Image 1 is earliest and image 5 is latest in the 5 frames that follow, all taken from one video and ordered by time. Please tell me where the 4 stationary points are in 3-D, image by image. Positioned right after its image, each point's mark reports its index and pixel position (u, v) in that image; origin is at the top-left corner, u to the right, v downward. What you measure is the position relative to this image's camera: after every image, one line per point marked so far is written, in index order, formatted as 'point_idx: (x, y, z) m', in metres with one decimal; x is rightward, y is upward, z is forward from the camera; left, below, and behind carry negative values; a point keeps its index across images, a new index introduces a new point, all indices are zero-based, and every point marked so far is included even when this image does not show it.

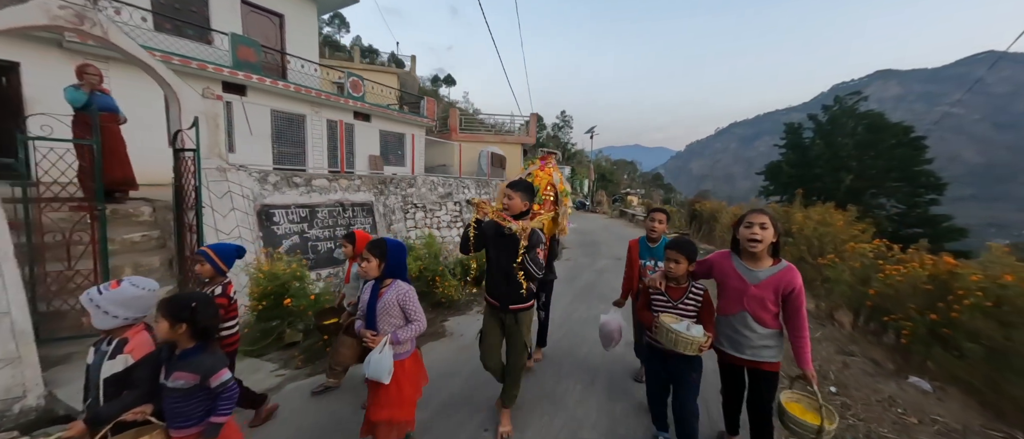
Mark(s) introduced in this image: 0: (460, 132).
0: (-2.4, +4.4, +18.0) m
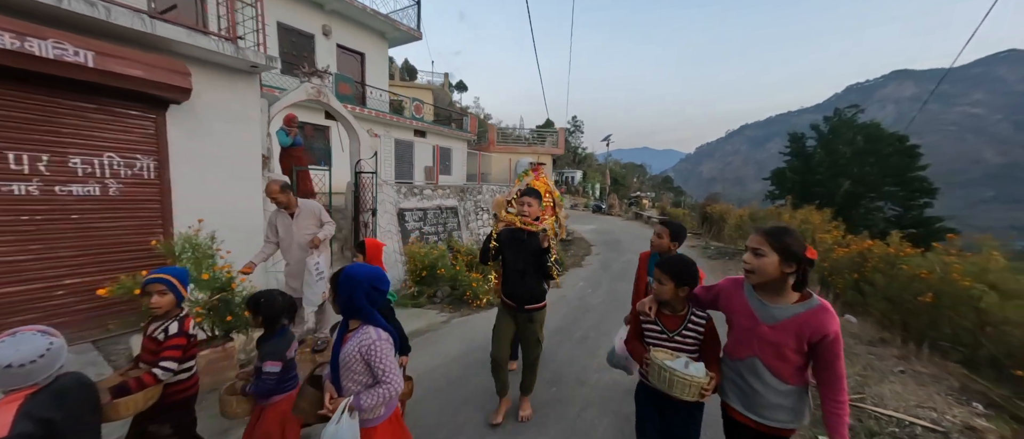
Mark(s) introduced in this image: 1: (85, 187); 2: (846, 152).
0: (-0.8, +4.3, +20.1) m
1: (-4.0, +0.3, +3.3) m
2: (+12.7, +2.6, +13.2) m
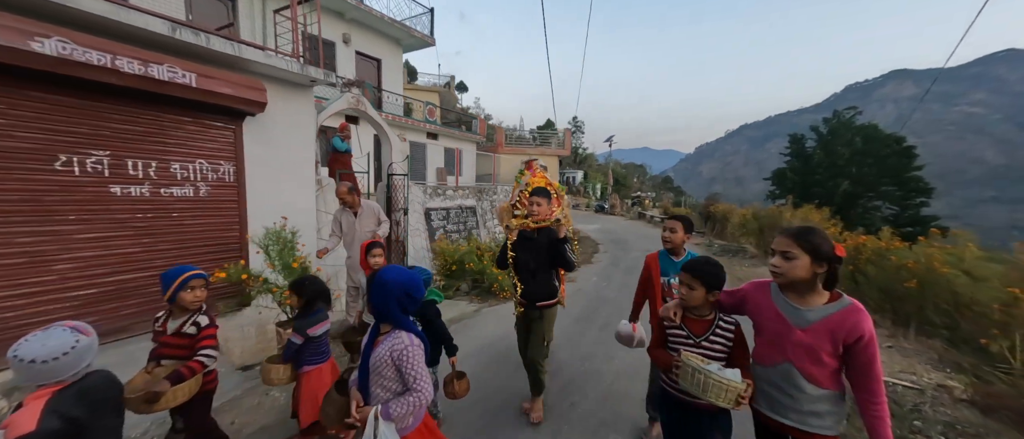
0: (-0.4, +4.3, +20.7) m
1: (-3.6, +0.3, +3.8) m
2: (+13.2, +2.7, +13.8) m
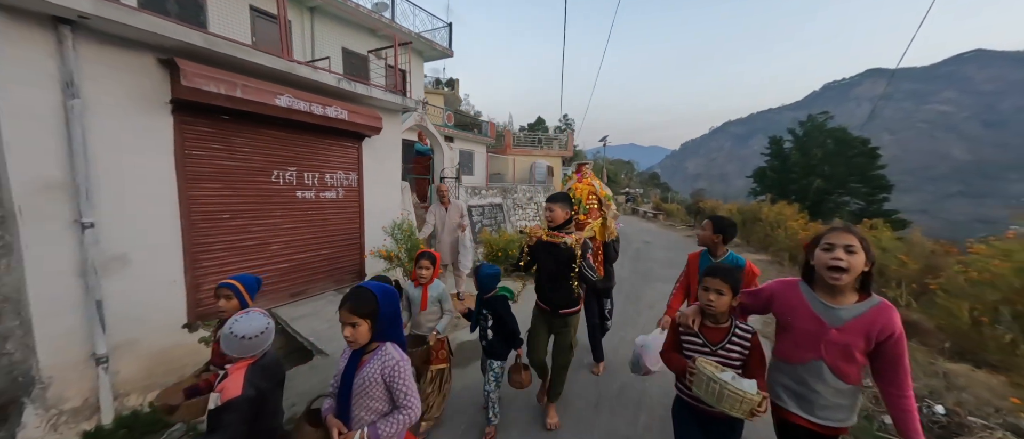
0: (-0.1, +4.6, +22.1) m
1: (-2.7, +0.4, +5.2) m
2: (+13.7, +2.9, +15.7) m
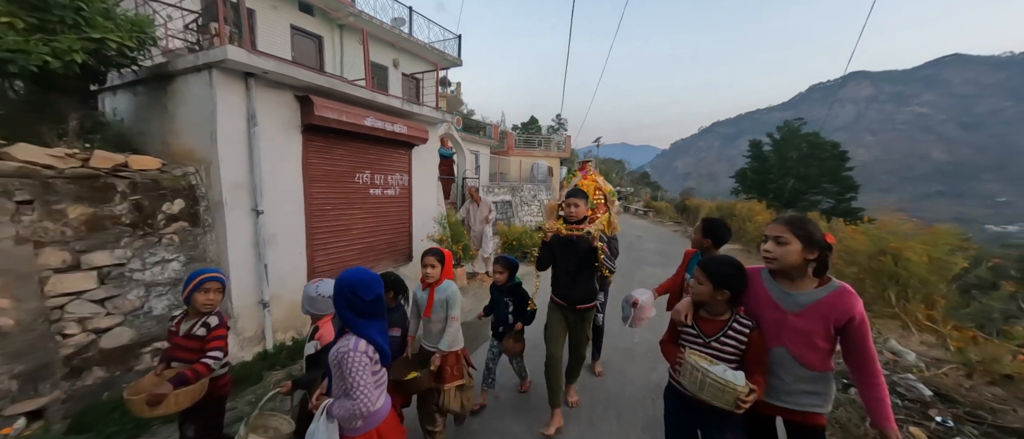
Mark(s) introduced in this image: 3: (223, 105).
0: (-0.1, +4.8, +23.5) m
1: (-2.3, +0.5, +6.6) m
2: (+13.8, +3.1, +17.4) m
3: (-3.3, +1.3, +4.0) m
